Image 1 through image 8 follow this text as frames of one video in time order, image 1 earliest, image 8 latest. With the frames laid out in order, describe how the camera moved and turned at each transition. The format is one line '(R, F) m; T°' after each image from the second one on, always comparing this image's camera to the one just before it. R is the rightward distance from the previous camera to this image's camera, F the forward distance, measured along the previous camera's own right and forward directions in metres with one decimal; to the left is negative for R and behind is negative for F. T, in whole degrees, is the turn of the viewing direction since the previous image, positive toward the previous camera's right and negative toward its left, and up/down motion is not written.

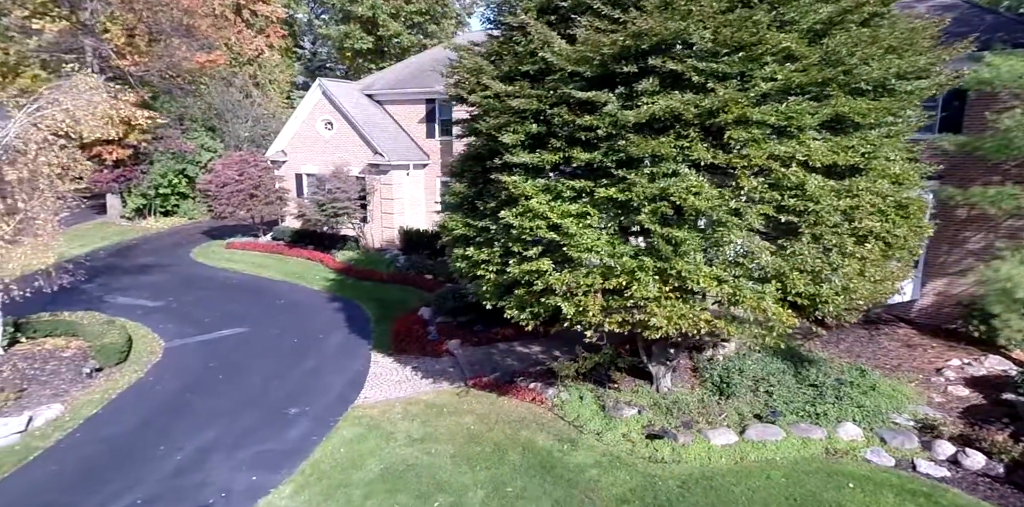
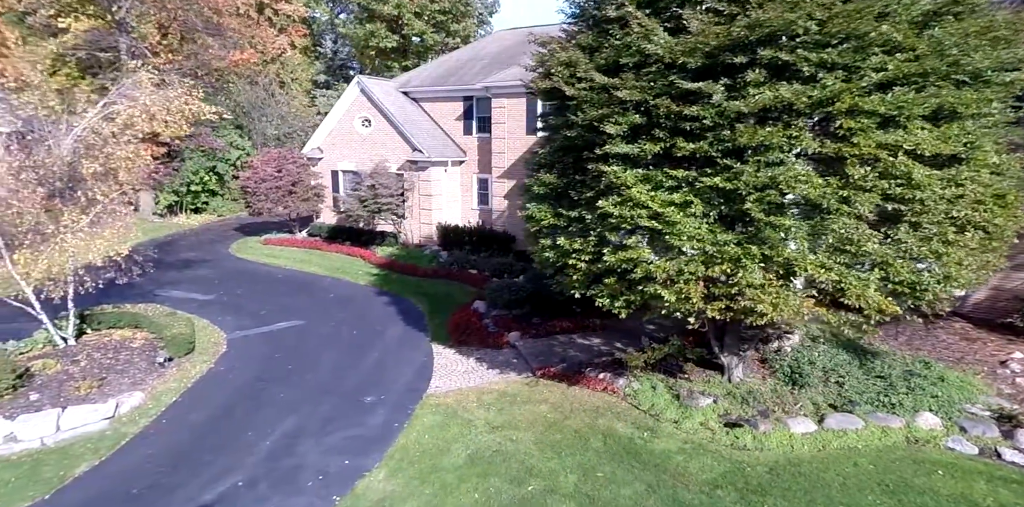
(-1.2, -0.2) m; 0°
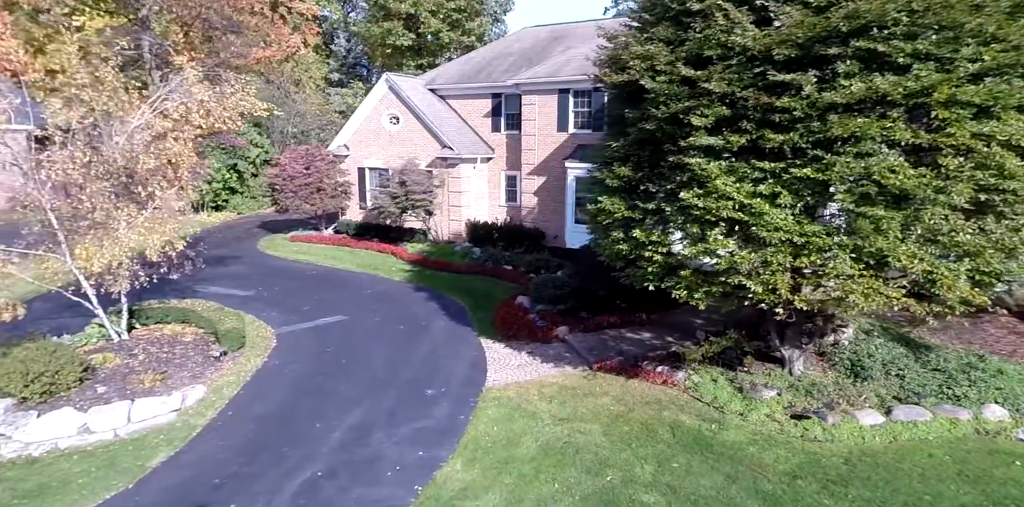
(-1.1, 0.0) m; 0°
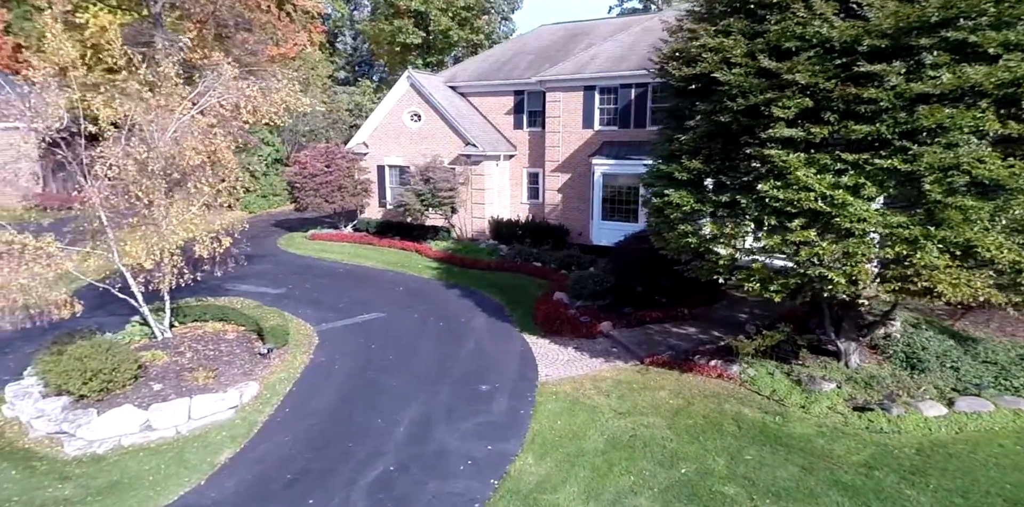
(-1.1, 0.0) m; +1°
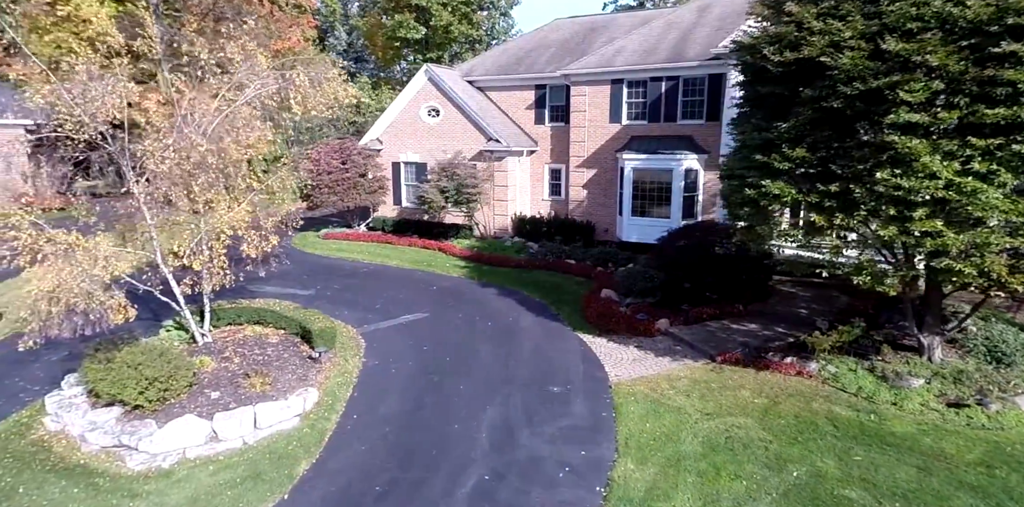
(-1.6, +0.5) m; +2°
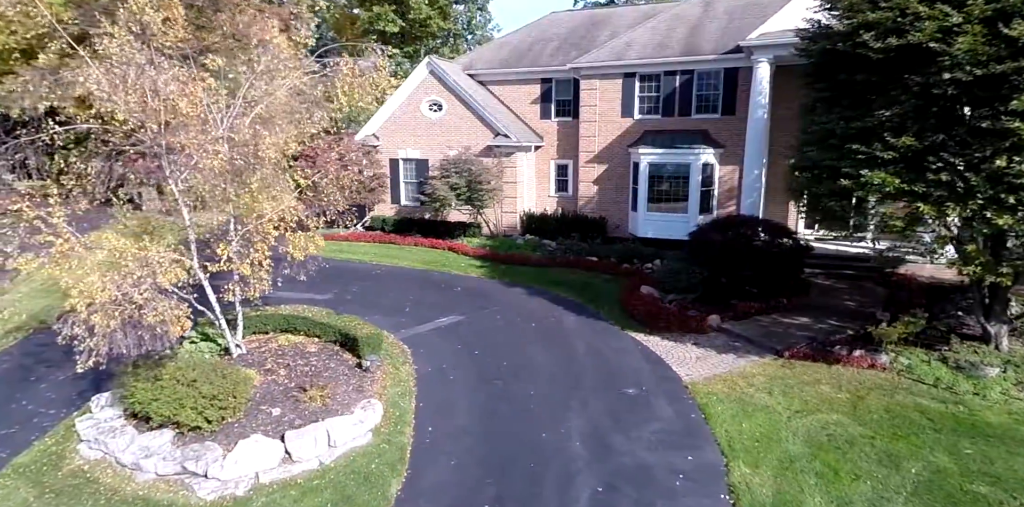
(-2.0, +0.6) m; +4°
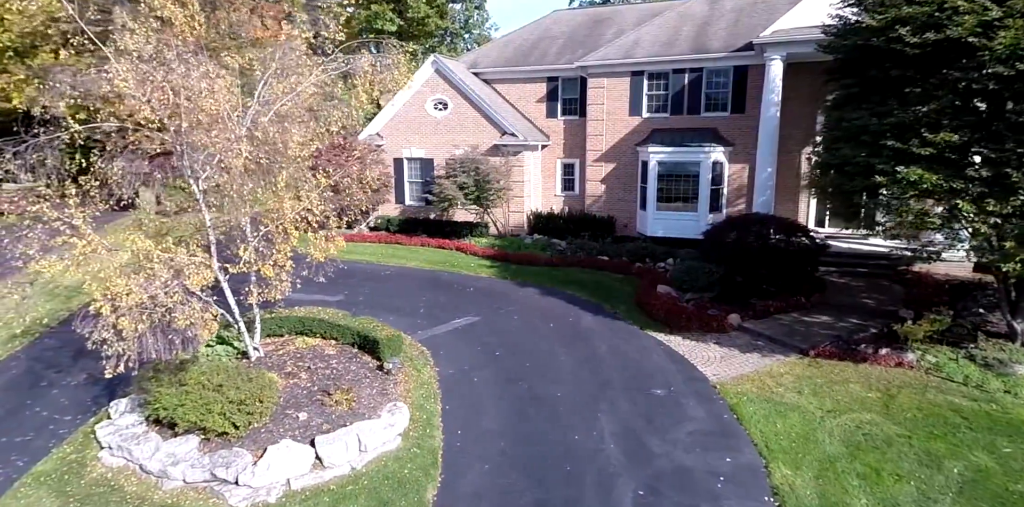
(-0.6, +0.2) m; +1°
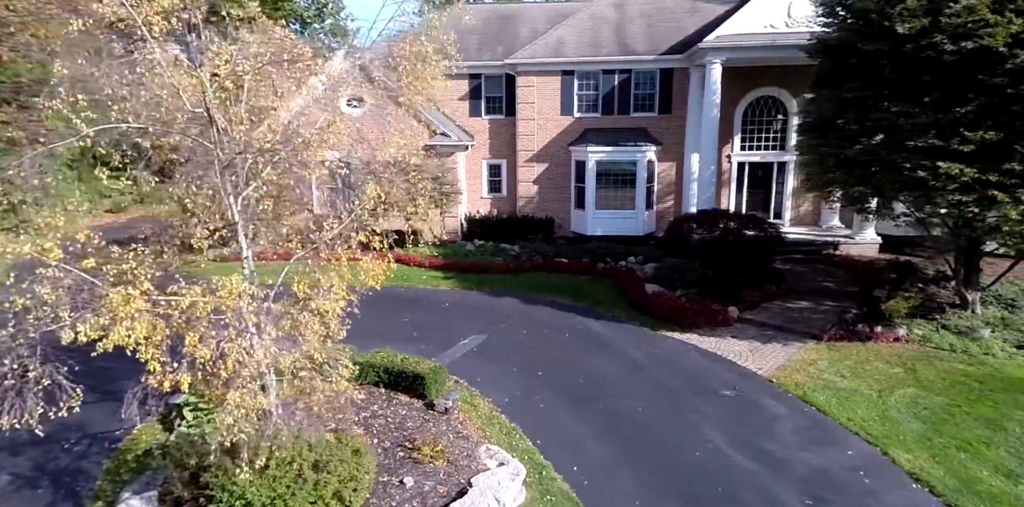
(-3.8, +1.4) m; +17°
